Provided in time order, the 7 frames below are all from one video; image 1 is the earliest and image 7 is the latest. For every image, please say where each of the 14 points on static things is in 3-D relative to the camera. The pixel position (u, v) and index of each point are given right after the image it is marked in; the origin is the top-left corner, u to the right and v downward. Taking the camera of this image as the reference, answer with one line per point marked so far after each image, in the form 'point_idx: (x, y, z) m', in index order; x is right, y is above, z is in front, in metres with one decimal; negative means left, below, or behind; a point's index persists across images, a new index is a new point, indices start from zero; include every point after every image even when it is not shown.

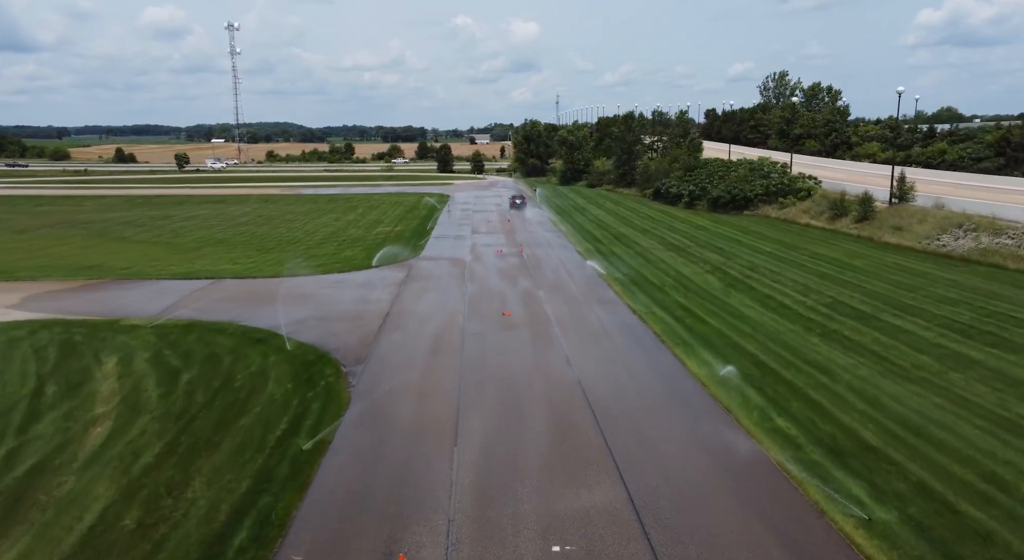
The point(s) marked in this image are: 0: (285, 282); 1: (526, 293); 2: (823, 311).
0: (-8.4, -0.1, +19.9) m
1: (+0.4, -0.4, +18.2) m
2: (+9.1, -0.9, +15.6) m
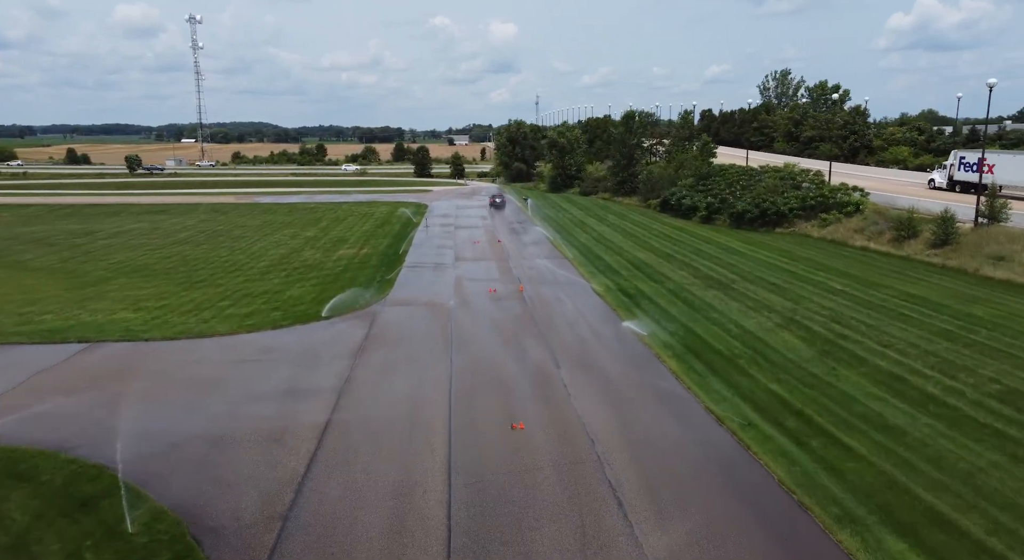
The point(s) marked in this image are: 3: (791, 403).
0: (-8.3, -1.8, +13.7) m
1: (+0.6, -2.1, +12.3) m
2: (+9.3, -2.5, +10.1) m
3: (+5.4, -2.4, +10.5) m
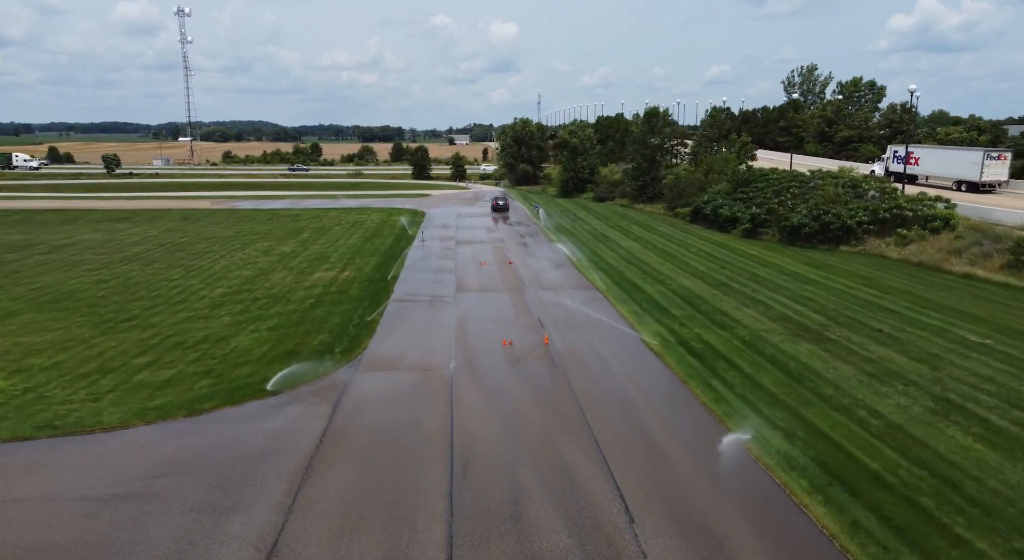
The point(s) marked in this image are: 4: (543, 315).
0: (-7.7, -3.0, +8.8) m
1: (+1.2, -3.3, +7.4) m
2: (+9.9, -3.8, +5.2) m
3: (+6.0, -3.7, +5.5) m
4: (+1.0, -1.0, +16.2) m
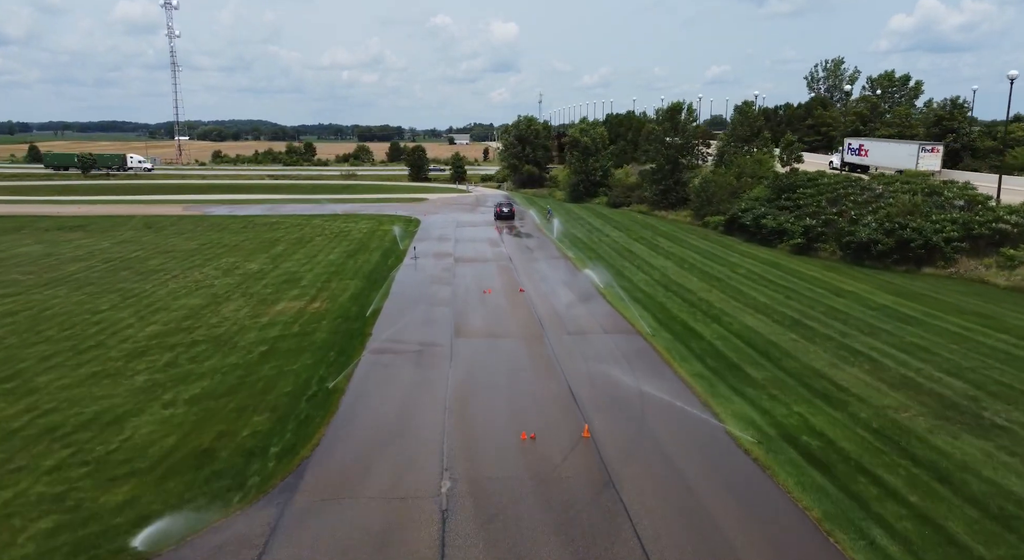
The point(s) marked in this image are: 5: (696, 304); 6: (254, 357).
0: (-7.3, -4.1, +4.1) m
1: (+1.6, -4.4, +2.7) m
2: (+10.3, -4.9, +0.6) m
3: (+6.4, -4.8, +0.9) m
4: (+1.4, -2.1, +11.6) m
5: (+6.2, -0.8, +18.0) m
6: (-6.7, -2.0, +14.0) m
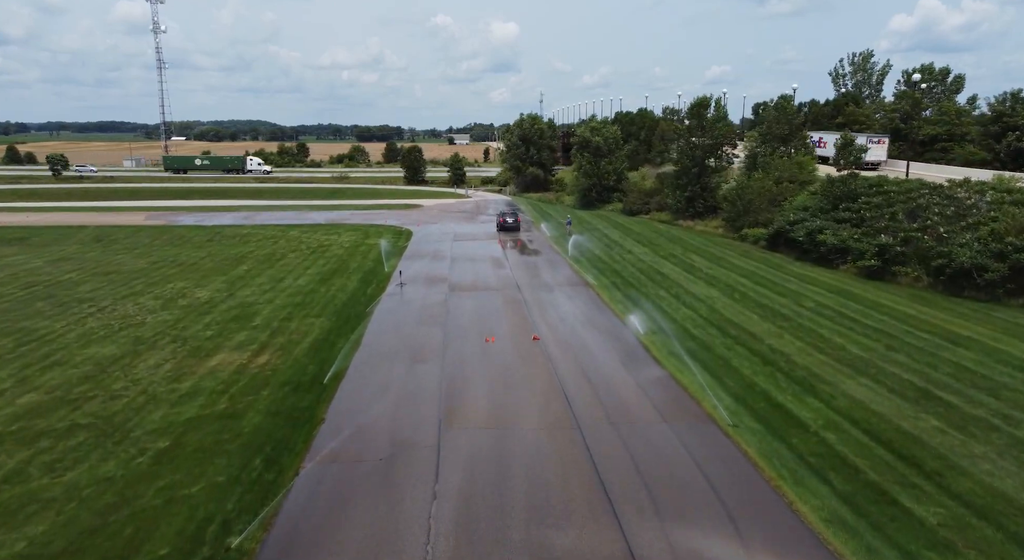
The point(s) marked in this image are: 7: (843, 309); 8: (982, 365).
0: (-7.0, -5.3, -0.5) m
1: (+1.9, -5.6, -1.9) m
2: (+10.6, -6.1, -4.1) m
3: (+6.7, -6.0, -3.7) m
4: (+1.7, -3.3, +7.0) m
5: (+6.5, -1.9, +13.4) m
6: (-6.4, -3.1, +9.4) m
7: (+10.7, -0.9, +17.2) m
8: (+11.2, -2.0, +12.7) m
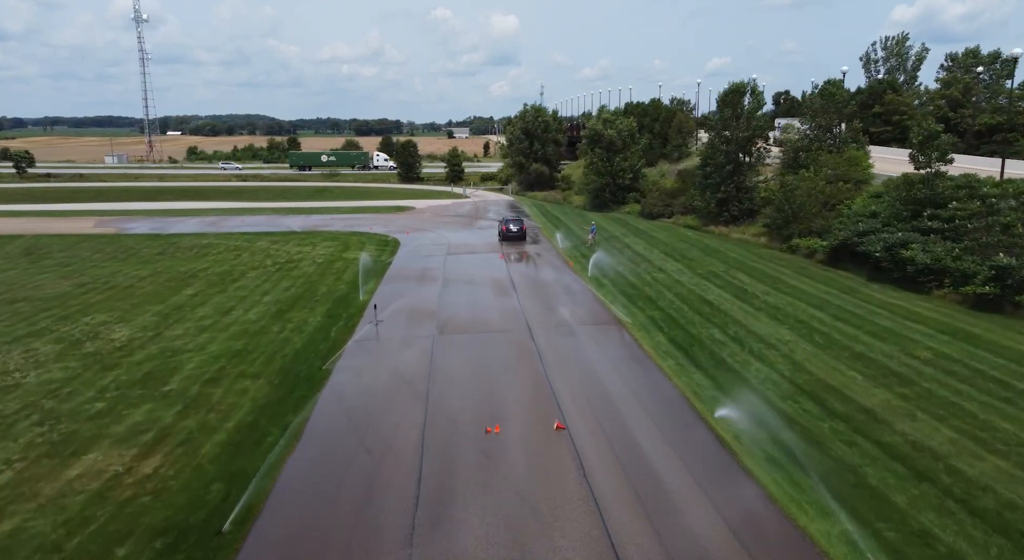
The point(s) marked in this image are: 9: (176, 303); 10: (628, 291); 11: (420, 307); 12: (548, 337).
0: (-6.8, -6.6, -5.1) m
1: (+2.1, -6.9, -6.5) m
2: (+10.8, -7.3, -8.7) m
3: (+6.9, -7.2, -8.3) m
4: (+1.9, -4.5, +2.3) m
5: (+6.7, -3.0, +8.7) m
6: (-6.2, -4.3, +4.7) m
7: (+10.9, -1.9, +12.5) m
8: (+11.4, -3.1, +8.0) m
9: (-12.0, -0.7, +19.3) m
10: (+4.0, -0.3, +18.7) m
11: (-2.9, -0.8, +17.0) m
12: (+1.0, -1.4, +14.4) m
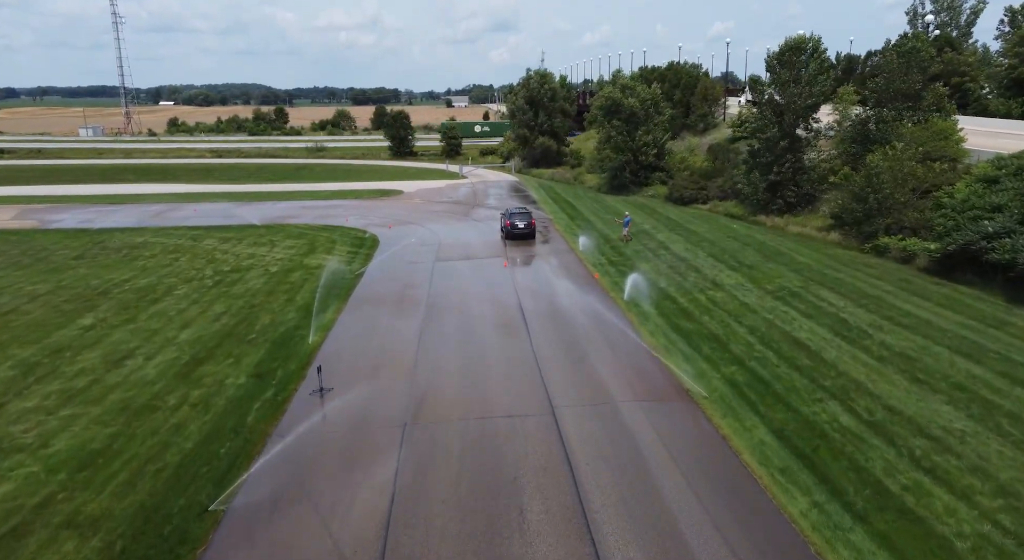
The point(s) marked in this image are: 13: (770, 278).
0: (-6.5, -8.6, -10.1) m
1: (+2.3, -8.9, -11.5) m
2: (+11.1, -9.5, -13.7) m
3: (+7.2, -9.4, -13.3) m
4: (+2.1, -6.1, -2.8) m
5: (+7.0, -4.3, +3.5) m
6: (-6.0, -5.8, -0.4) m
7: (+11.2, -3.0, +7.2) m
8: (+11.7, -4.3, +2.8) m
9: (-11.7, -1.5, +13.9) m
10: (+4.3, -1.0, +13.3) m
11: (-2.6, -1.6, +11.7) m
12: (+1.2, -2.3, +9.1) m
13: (+8.2, +0.2, +17.2) m
